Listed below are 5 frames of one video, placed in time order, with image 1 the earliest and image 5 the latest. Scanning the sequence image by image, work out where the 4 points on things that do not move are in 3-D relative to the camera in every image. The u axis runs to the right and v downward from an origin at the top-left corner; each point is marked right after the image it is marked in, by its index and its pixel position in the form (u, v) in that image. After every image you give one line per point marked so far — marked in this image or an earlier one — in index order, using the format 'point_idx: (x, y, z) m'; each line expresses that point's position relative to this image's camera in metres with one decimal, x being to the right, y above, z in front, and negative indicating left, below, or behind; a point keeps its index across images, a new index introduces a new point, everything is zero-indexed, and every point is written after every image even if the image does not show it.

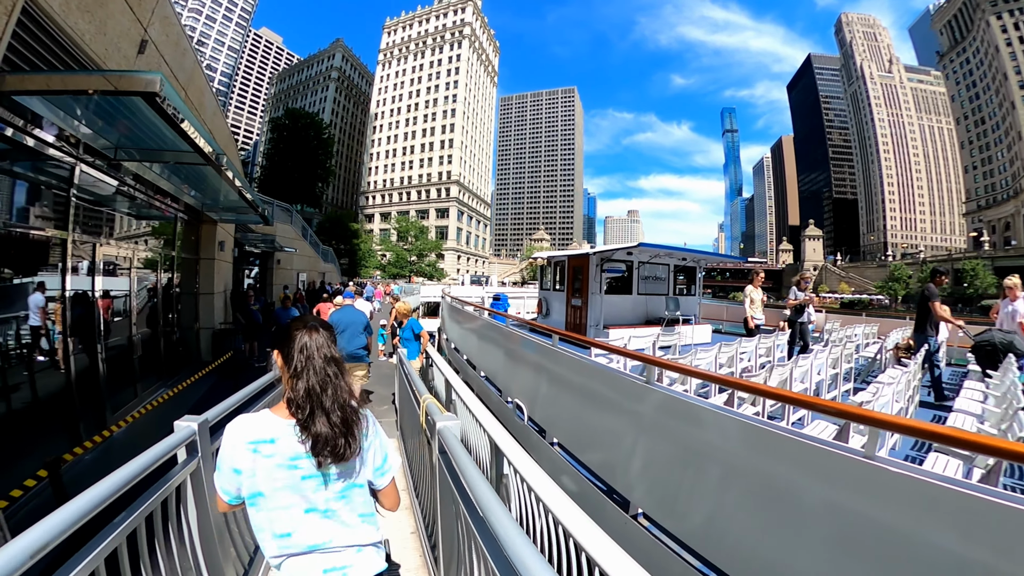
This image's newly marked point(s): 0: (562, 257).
0: (+1.4, +0.7, +9.8) m
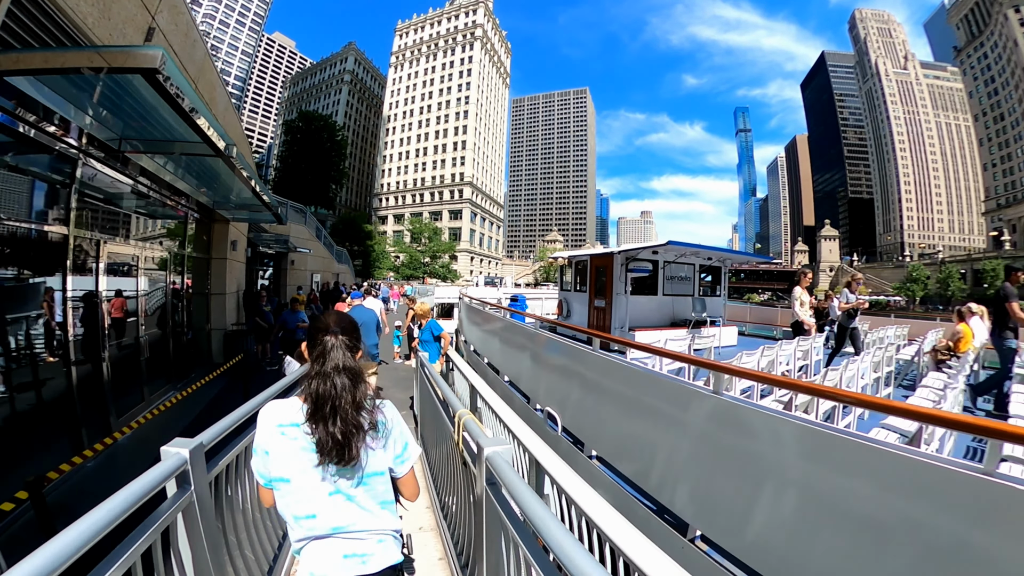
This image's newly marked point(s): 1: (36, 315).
0: (+1.9, +0.7, +9.4) m
1: (-6.1, -0.3, +4.8) m
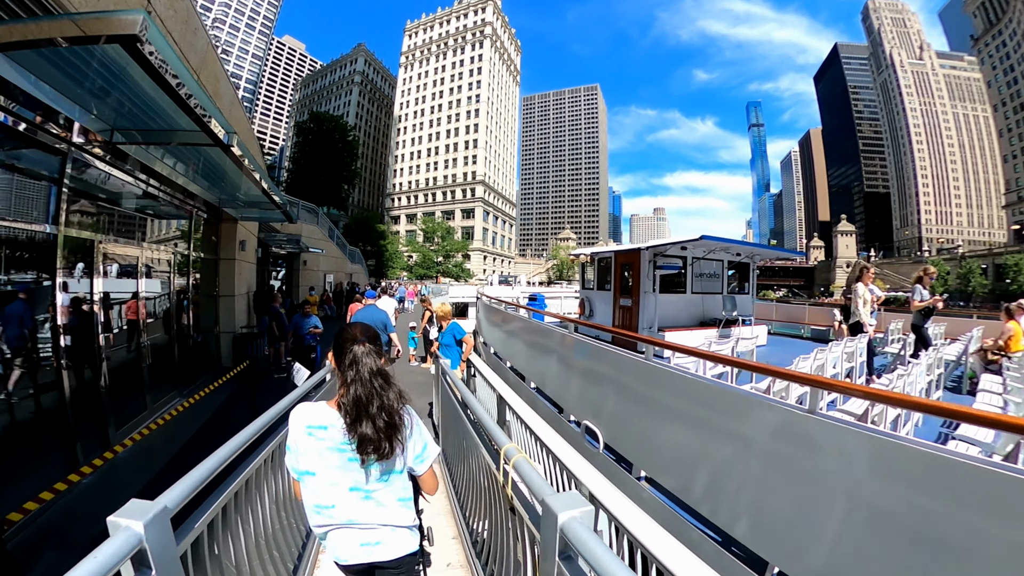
0: (+2.3, +0.8, +8.9) m
1: (-5.7, -0.4, +4.5) m
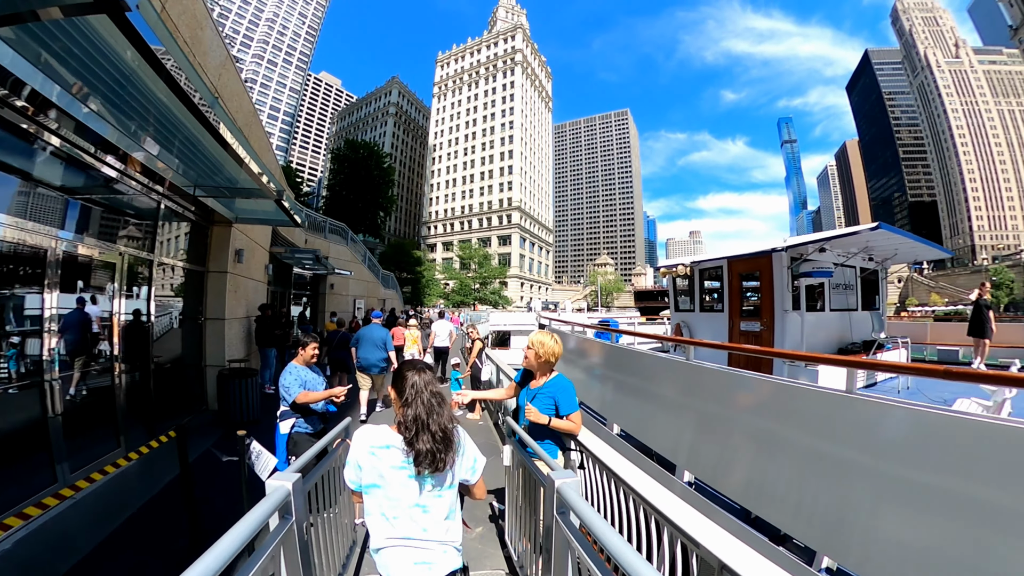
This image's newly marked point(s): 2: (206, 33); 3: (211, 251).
0: (+3.6, +0.5, +6.6) m
1: (-4.8, -0.5, +2.9) m
2: (-3.7, +3.1, +4.6) m
3: (-5.4, +0.6, +7.1) m
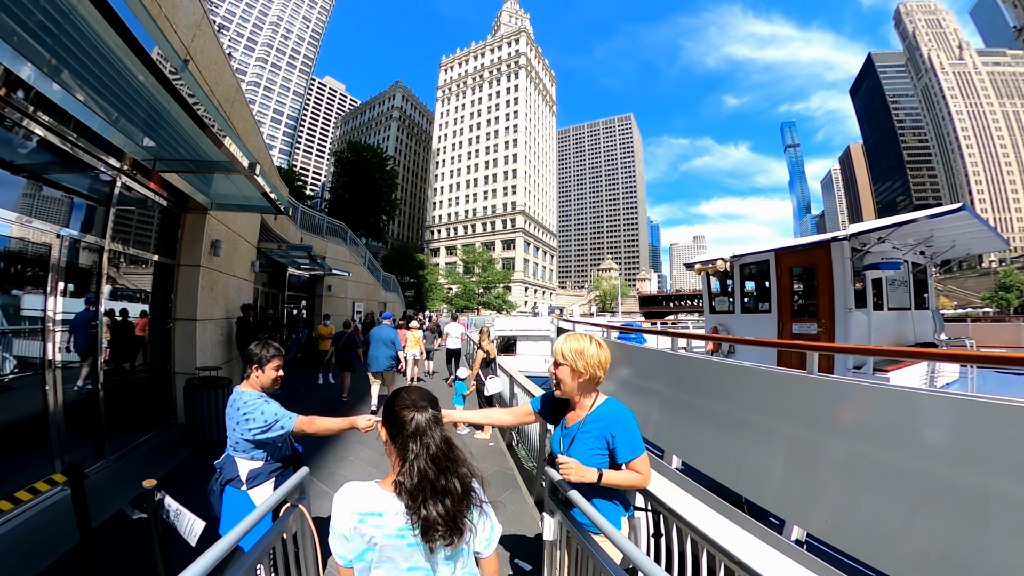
0: (+3.8, +0.5, +5.8) m
1: (-4.6, -0.4, +2.2) m
2: (-3.5, +3.2, +4.0) m
3: (-5.2, +0.6, +6.4) m
